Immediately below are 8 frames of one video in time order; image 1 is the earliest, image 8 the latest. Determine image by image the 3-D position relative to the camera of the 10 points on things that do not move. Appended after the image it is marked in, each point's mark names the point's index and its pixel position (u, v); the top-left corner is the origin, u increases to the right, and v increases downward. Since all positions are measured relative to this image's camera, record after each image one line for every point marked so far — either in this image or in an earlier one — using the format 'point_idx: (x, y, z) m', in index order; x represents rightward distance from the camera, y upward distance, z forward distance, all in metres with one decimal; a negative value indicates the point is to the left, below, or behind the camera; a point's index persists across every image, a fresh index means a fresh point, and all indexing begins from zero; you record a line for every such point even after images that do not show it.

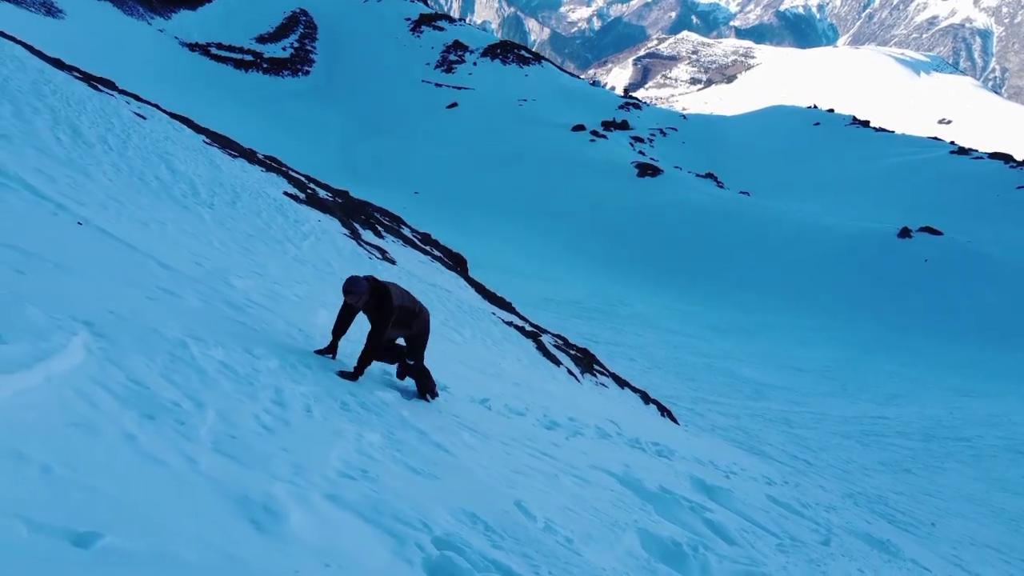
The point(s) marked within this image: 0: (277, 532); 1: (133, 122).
0: (-0.9, -1.0, +3.3) m
1: (-7.1, +3.1, +15.1) m
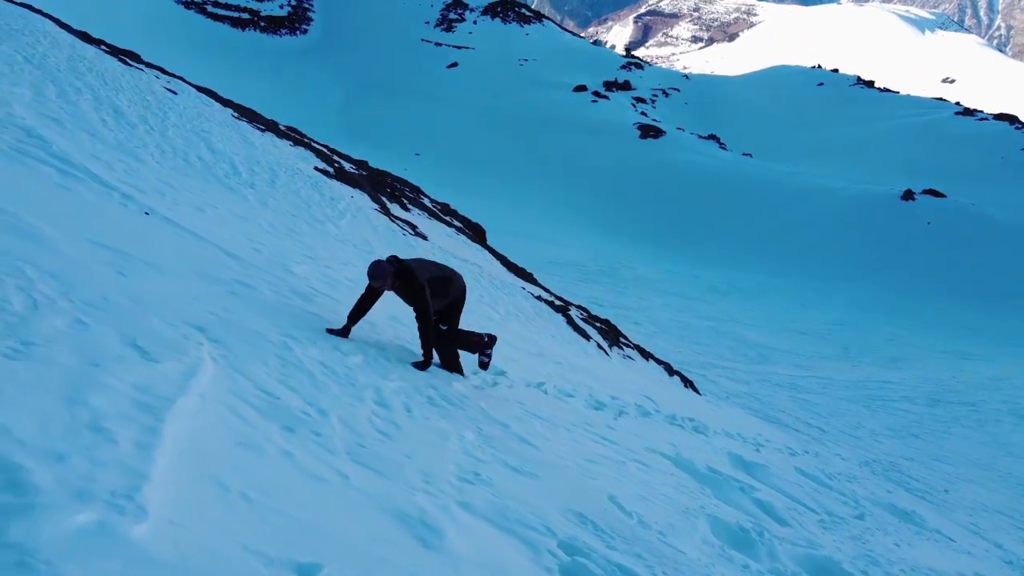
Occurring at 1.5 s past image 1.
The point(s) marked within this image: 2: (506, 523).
0: (-0.3, -1.1, +3.5) m
1: (-6.4, +3.5, +15.1) m
2: (0.0, -1.2, +4.2) m
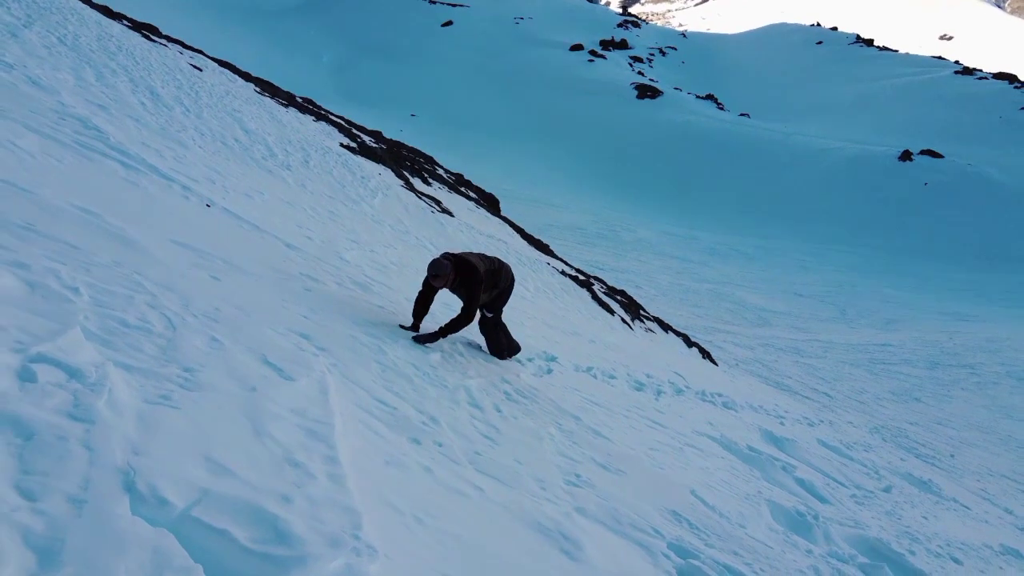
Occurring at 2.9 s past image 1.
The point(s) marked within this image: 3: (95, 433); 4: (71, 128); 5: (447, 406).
0: (+0.3, -1.3, +3.8) m
1: (-5.9, +3.9, +15.0) m
2: (+0.6, -1.3, +4.5) m
3: (-1.4, -0.5, +2.7) m
4: (-4.8, +1.7, +8.7) m
5: (-0.4, -0.8, +5.4) m
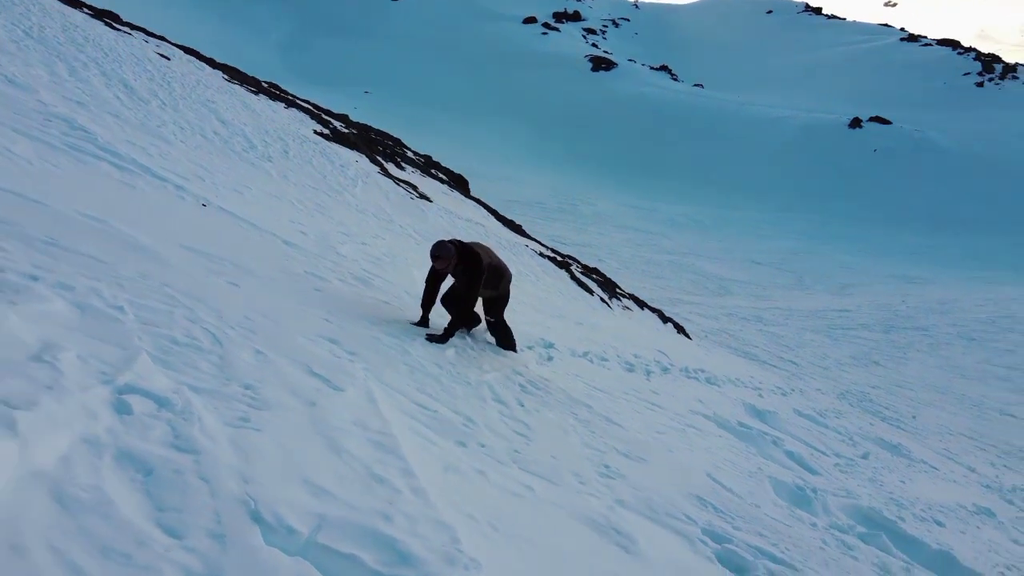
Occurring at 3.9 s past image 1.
0: (+0.6, -1.3, +4.0) m
1: (-6.4, +4.0, +14.7) m
2: (+0.9, -1.3, +4.7) m
3: (-1.0, -0.6, +2.7) m
4: (-4.8, +1.7, +8.5) m
5: (-0.2, -0.8, +5.5) m
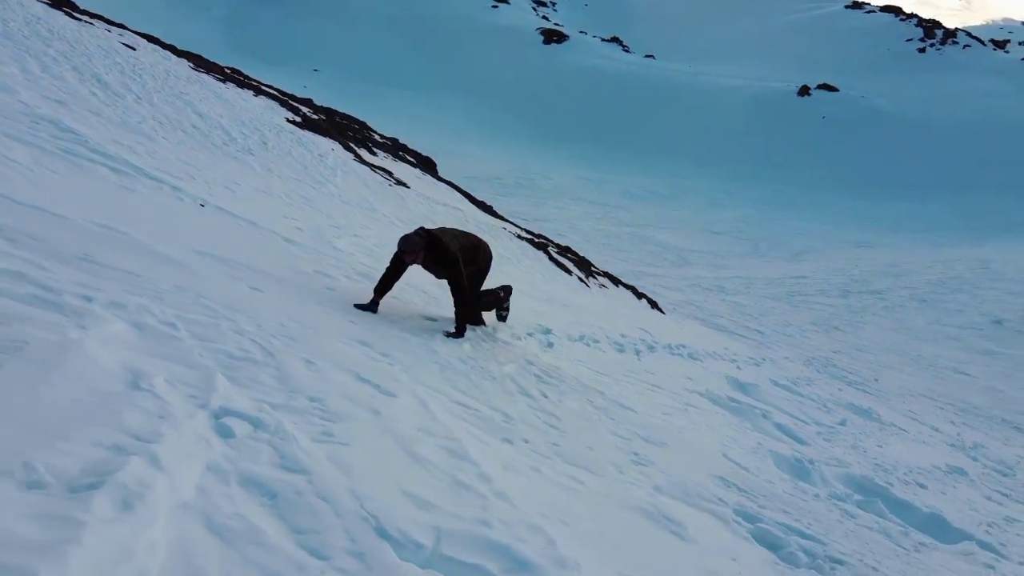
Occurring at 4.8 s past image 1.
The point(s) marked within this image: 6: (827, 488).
0: (+0.9, -1.3, +4.2) m
1: (-6.8, +4.1, +14.4) m
2: (+1.1, -1.3, +4.9) m
3: (-0.7, -0.7, +2.9) m
4: (-4.8, +1.6, +8.4) m
5: (0.0, -0.8, +5.7) m
6: (+3.1, -1.9, +7.8) m
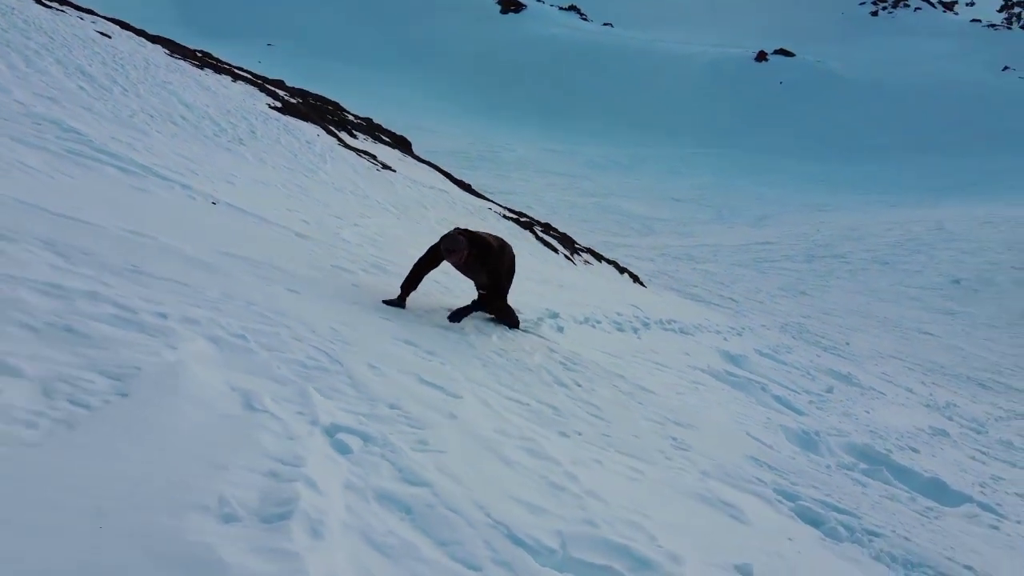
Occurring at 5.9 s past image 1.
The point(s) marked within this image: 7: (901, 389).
0: (+1.3, -1.3, +4.5) m
1: (-7.0, +4.2, +14.1) m
2: (+1.5, -1.3, +5.2) m
3: (-0.3, -0.8, +3.1) m
4: (-4.7, +1.6, +8.3) m
5: (+0.3, -0.8, +5.9) m
6: (+3.3, -1.7, +8.2) m
7: (+8.5, -2.2, +17.5) m
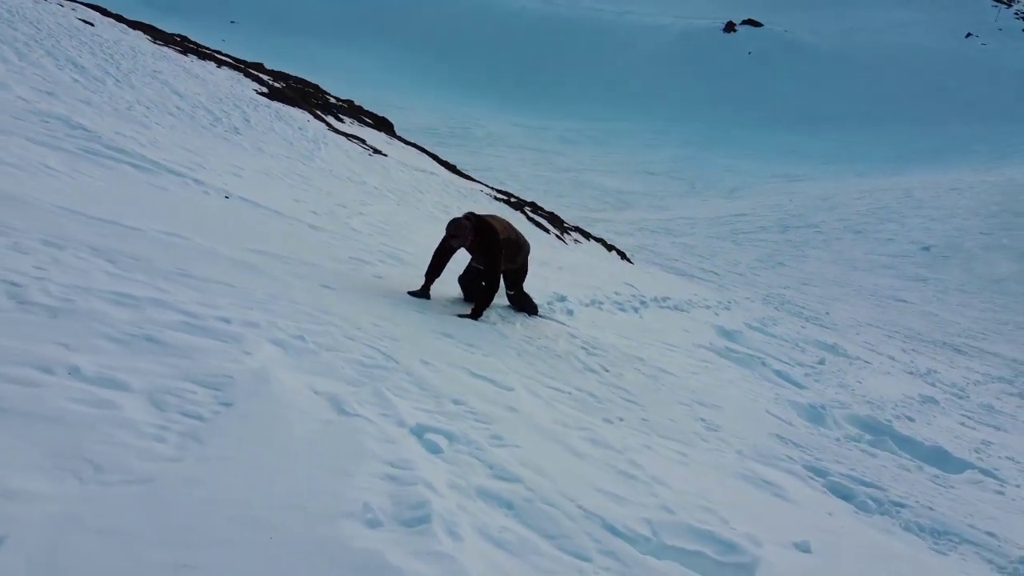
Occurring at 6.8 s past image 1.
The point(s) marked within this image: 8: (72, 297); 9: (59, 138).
0: (+1.6, -1.2, +4.7) m
1: (-7.2, +4.4, +13.9) m
2: (+1.8, -1.2, +5.4) m
3: (+0.1, -0.8, +3.2) m
4: (-4.6, +1.6, +8.2) m
5: (+0.5, -0.7, +6.1) m
6: (+3.5, -1.5, +8.5) m
7: (+8.4, -1.6, +18.0) m
8: (-2.1, 0.0, +3.9) m
9: (-4.5, +1.5, +7.9) m
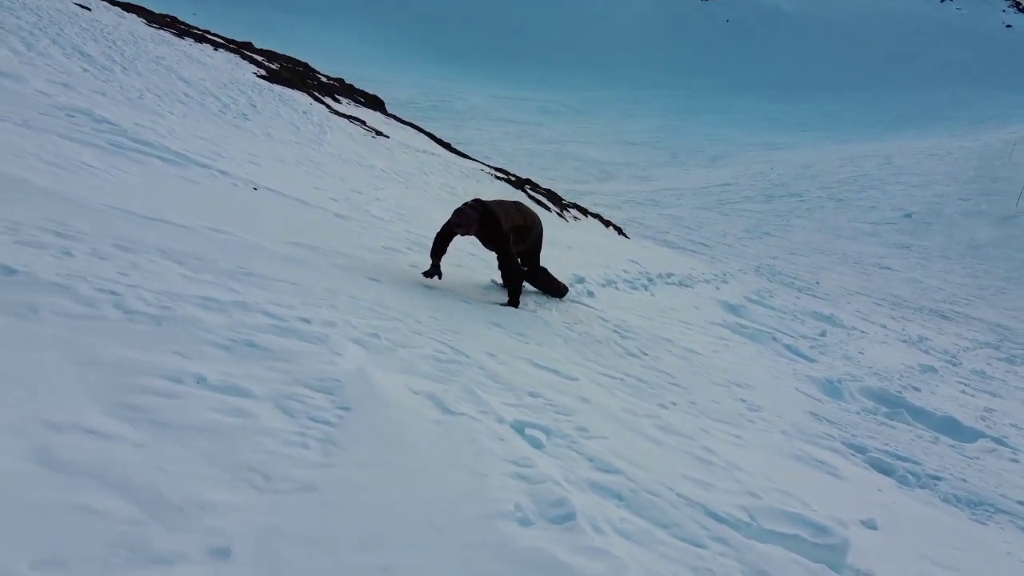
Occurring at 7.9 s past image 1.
0: (+2.0, -1.2, +5.0) m
1: (-7.1, +4.6, +13.7) m
2: (+2.1, -1.1, +5.7) m
3: (+0.5, -0.8, +3.4) m
4: (-4.4, +1.7, +8.2) m
5: (+0.9, -0.6, +6.3) m
6: (+3.8, -1.3, +8.8) m
7: (+8.5, -0.9, +18.4) m
8: (-1.7, -0.1, +4.1) m
9: (-4.2, +1.5, +7.9) m
